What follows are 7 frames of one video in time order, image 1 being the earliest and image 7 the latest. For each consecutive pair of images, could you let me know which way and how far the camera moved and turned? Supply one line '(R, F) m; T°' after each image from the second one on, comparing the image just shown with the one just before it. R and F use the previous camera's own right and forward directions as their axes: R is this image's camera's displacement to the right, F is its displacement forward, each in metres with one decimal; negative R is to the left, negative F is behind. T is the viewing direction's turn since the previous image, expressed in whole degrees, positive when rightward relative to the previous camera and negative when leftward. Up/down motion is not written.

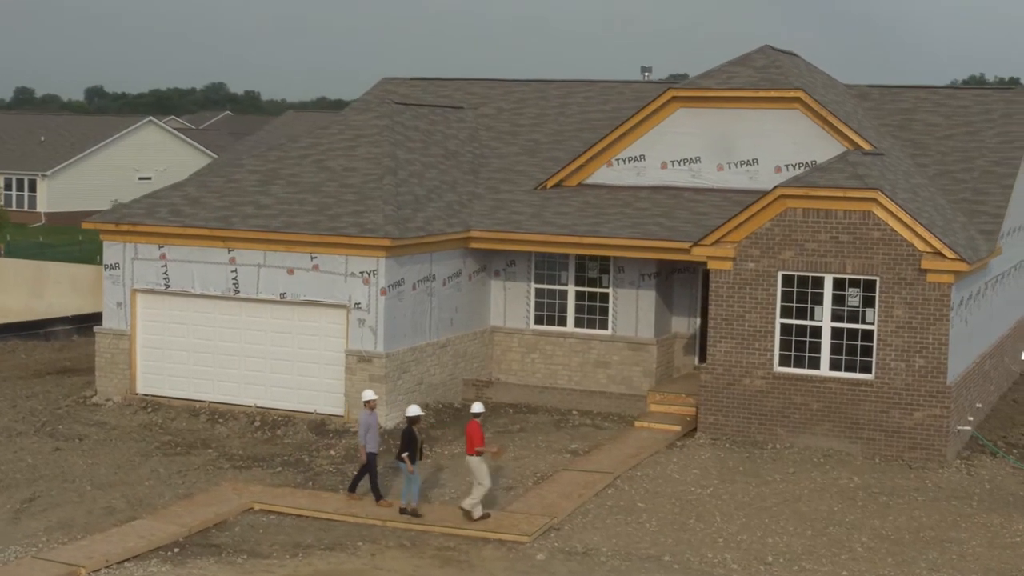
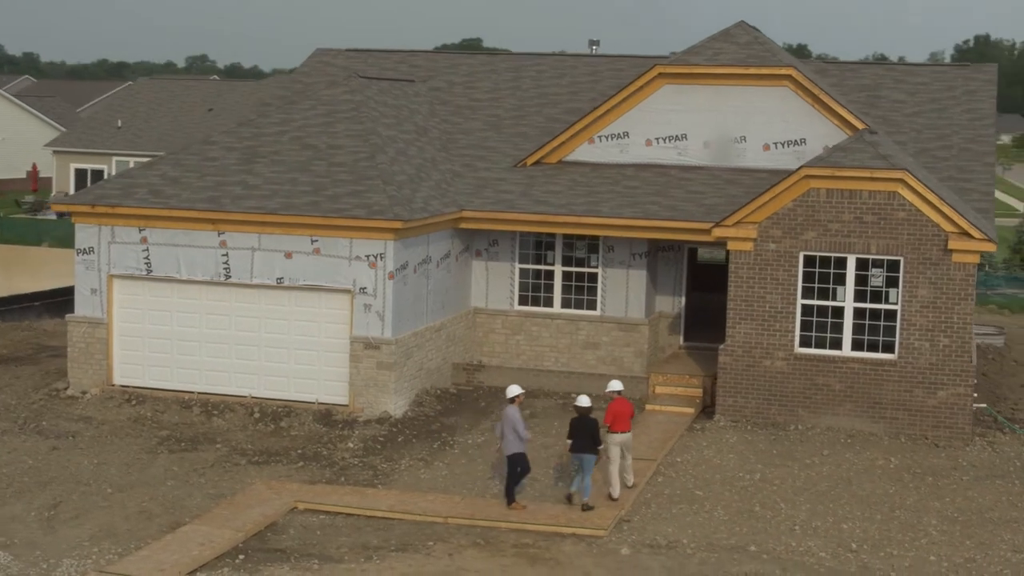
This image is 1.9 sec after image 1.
(-2.5, +0.6) m; +8°
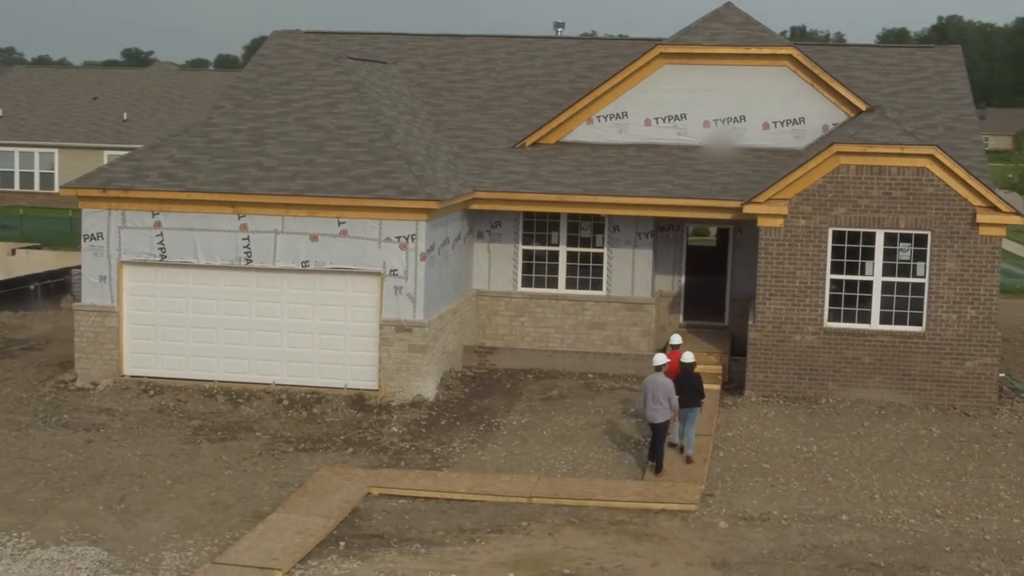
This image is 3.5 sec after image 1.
(-2.3, +0.3) m; +7°
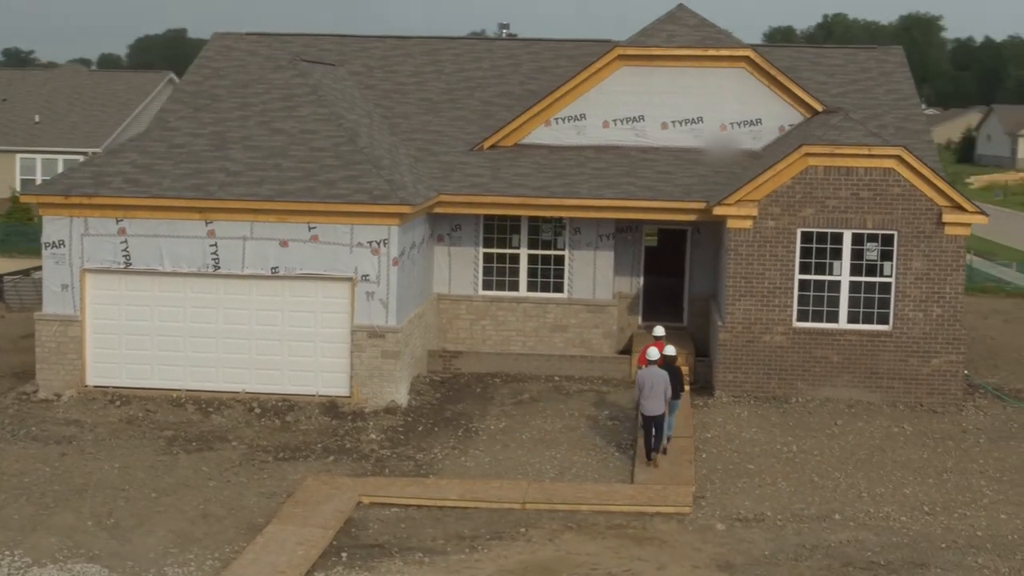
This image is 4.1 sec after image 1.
(-0.9, +0.1) m; +4°
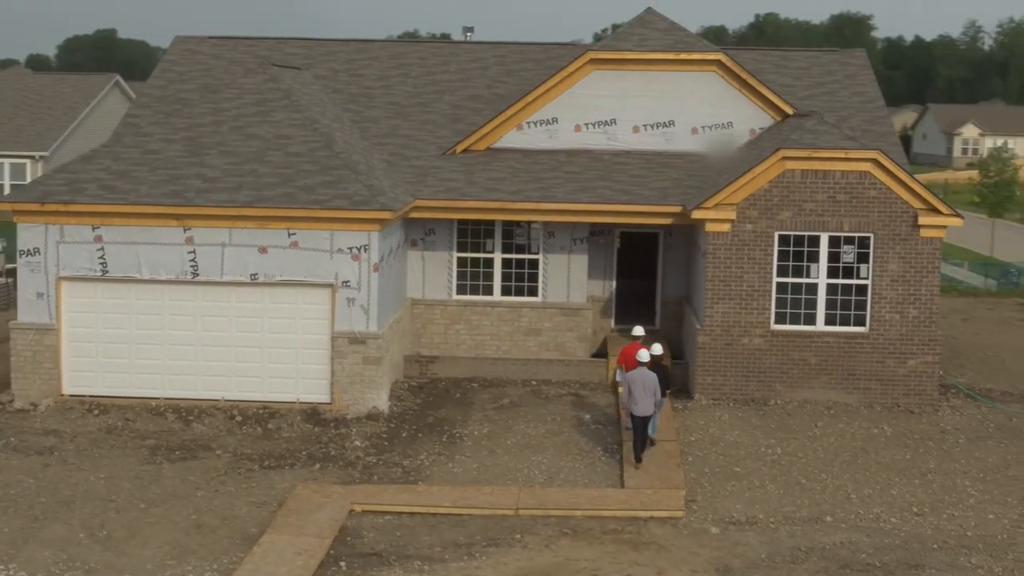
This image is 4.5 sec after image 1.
(-0.5, 0.0) m; +2°
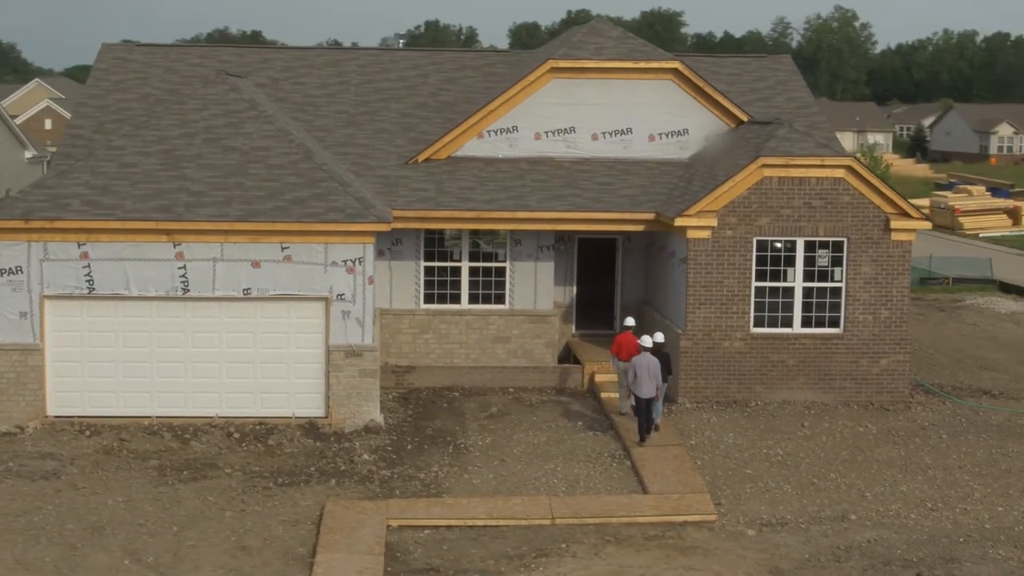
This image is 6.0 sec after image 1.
(-2.0, 0.0) m; +7°
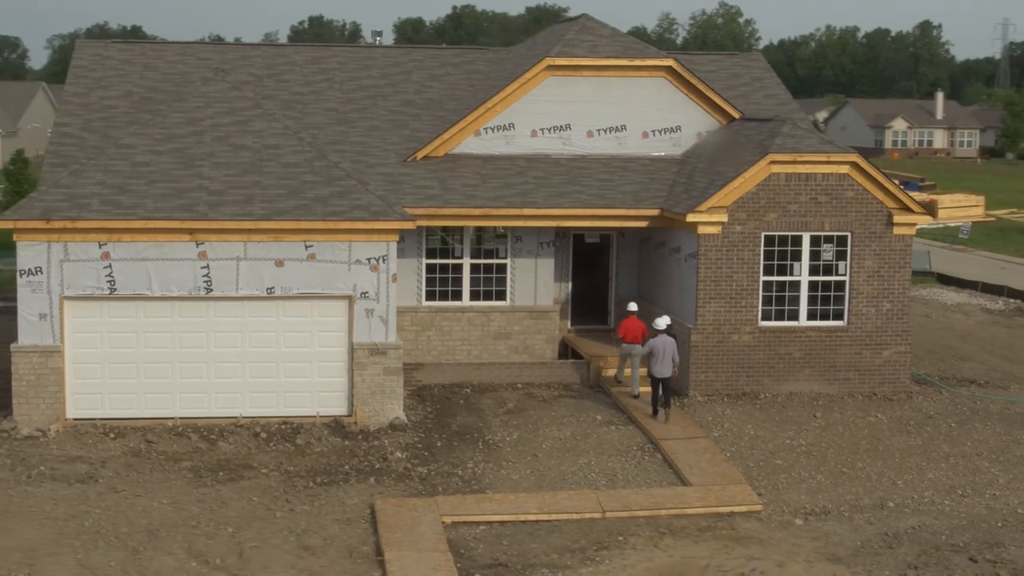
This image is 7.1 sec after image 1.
(-1.5, -0.1) m; +4°
